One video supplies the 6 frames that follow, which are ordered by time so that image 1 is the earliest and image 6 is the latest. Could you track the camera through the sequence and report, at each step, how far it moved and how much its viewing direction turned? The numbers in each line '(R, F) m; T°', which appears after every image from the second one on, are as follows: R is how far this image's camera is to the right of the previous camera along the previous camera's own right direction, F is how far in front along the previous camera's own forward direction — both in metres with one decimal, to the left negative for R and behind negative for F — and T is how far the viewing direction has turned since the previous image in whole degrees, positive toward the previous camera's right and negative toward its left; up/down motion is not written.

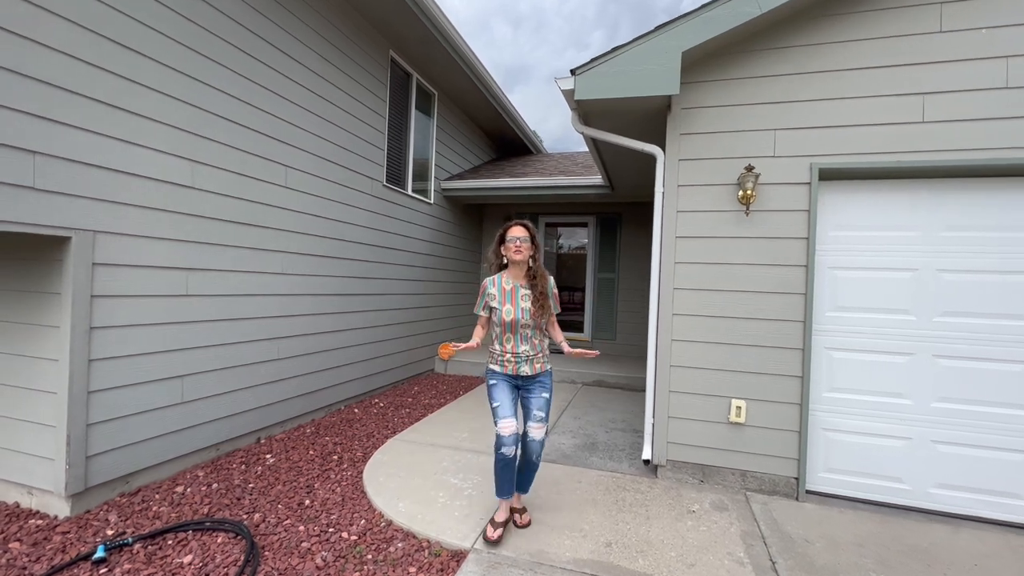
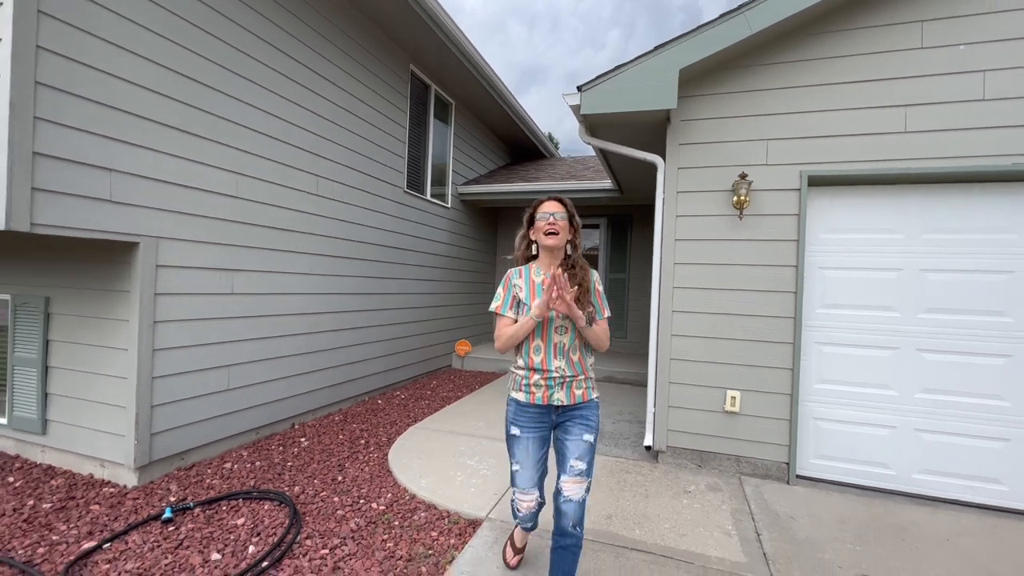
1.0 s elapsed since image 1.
(0.0, -0.3) m; -2°
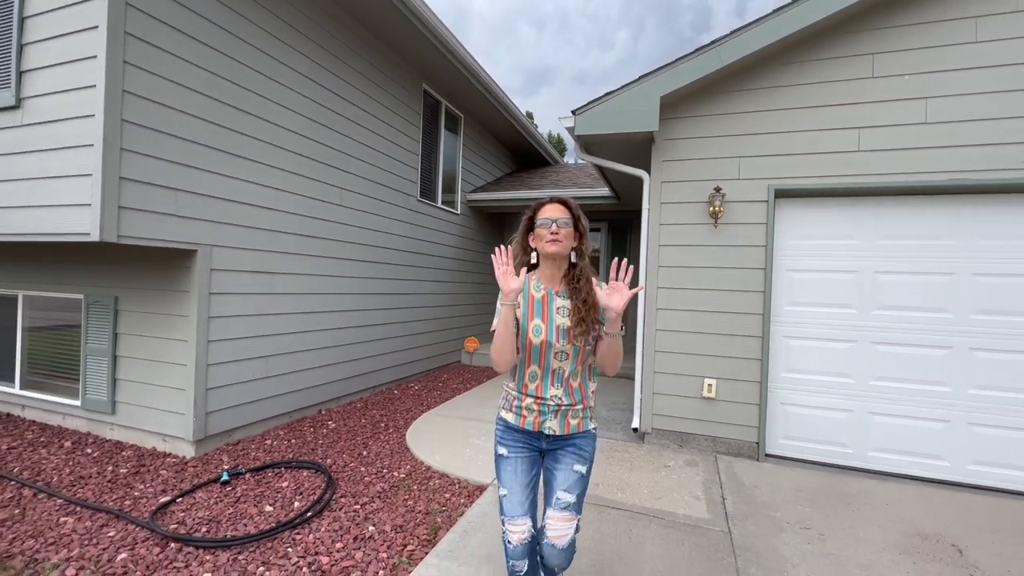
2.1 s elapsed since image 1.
(+0.1, -0.4) m; -1°
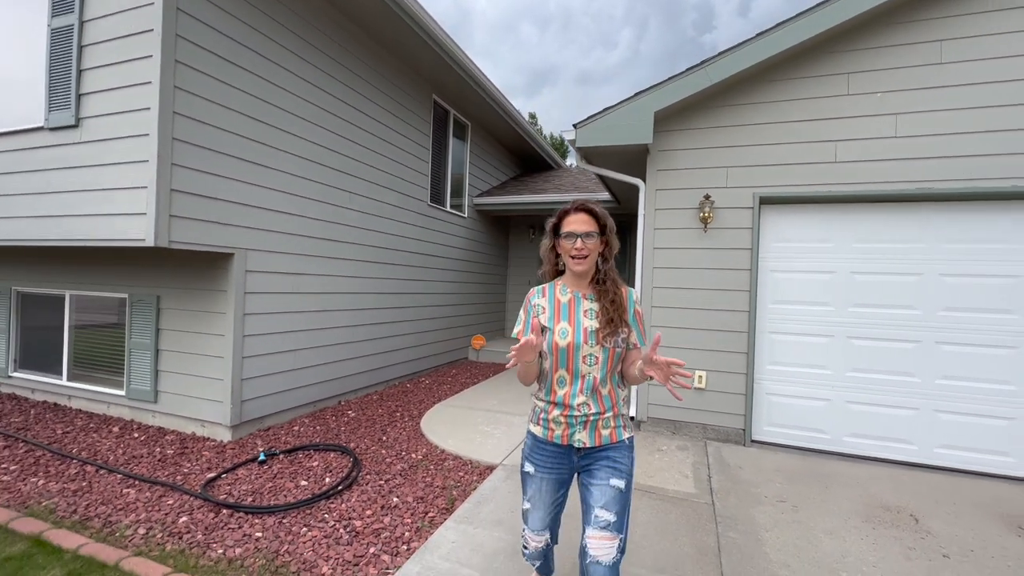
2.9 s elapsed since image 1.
(0.0, -0.3) m; 0°
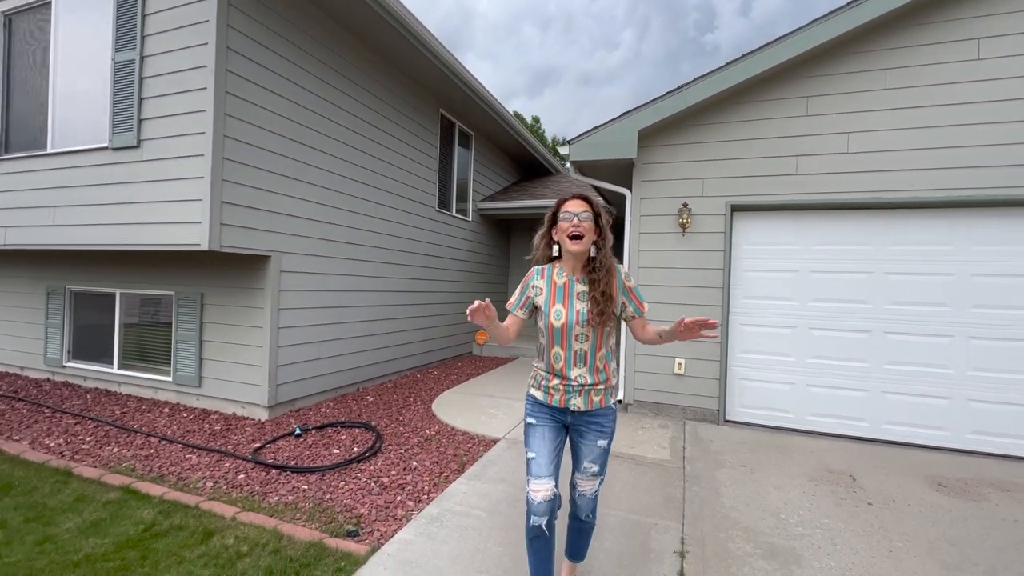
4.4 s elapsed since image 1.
(0.0, -0.5) m; 0°
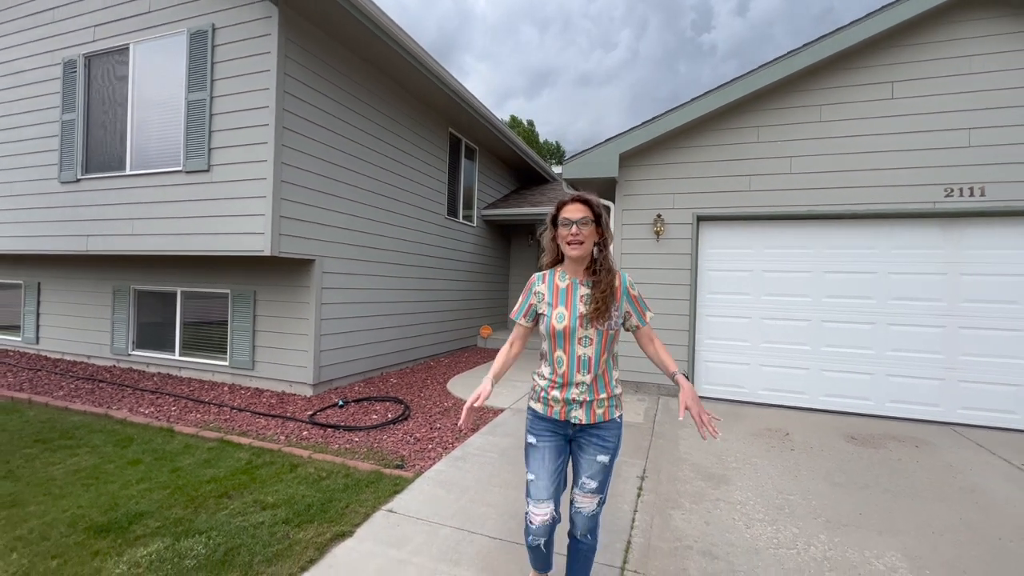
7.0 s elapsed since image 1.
(0.0, -0.8) m; 0°
